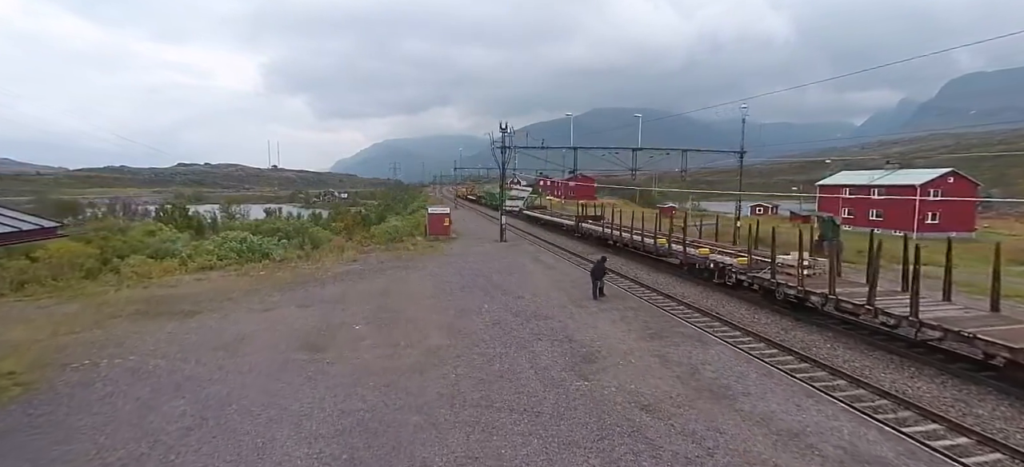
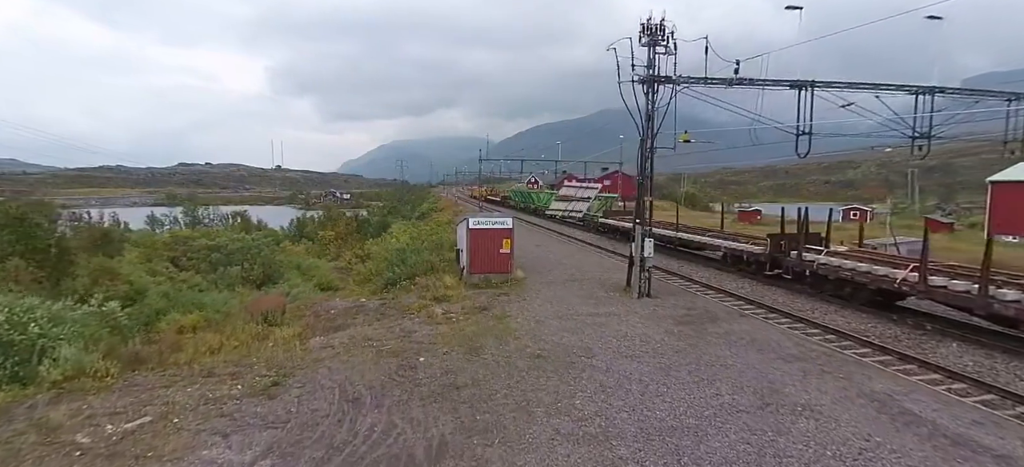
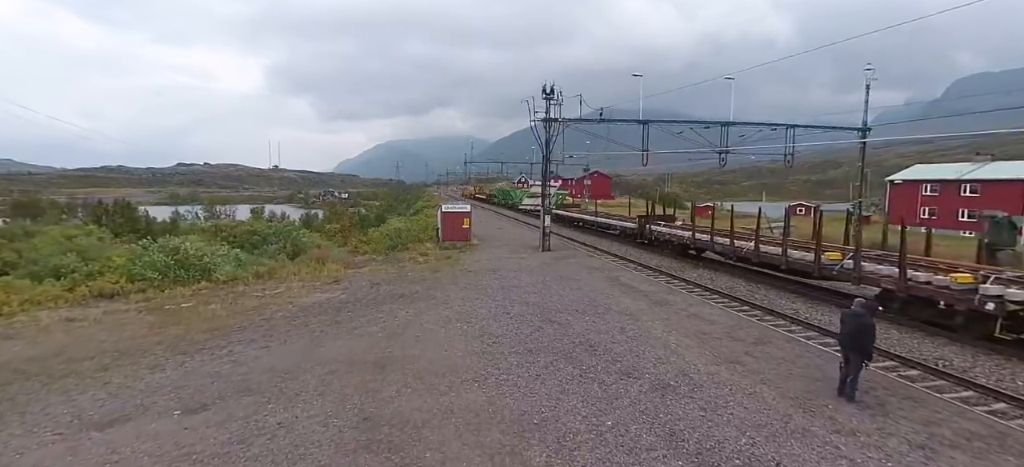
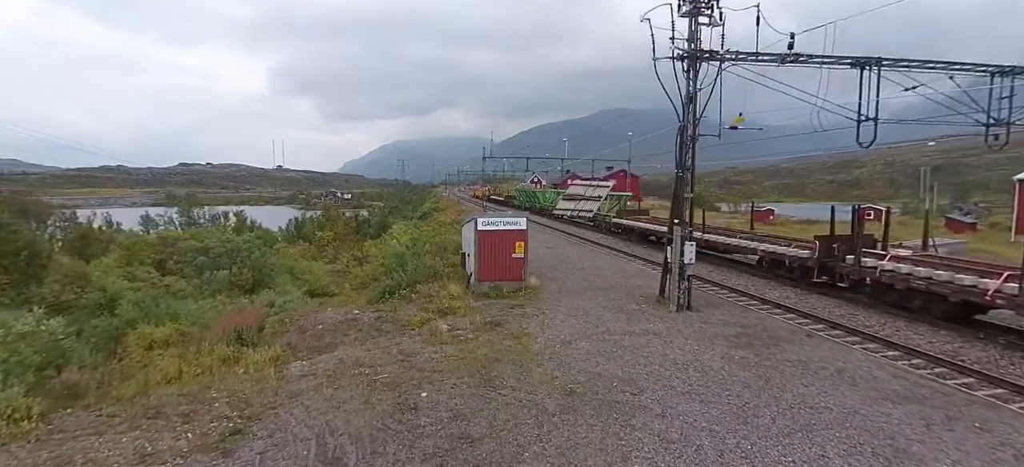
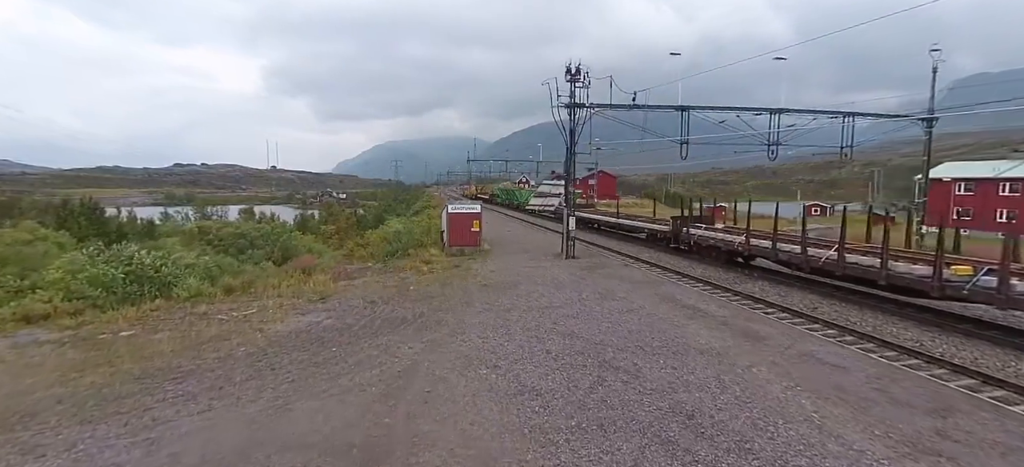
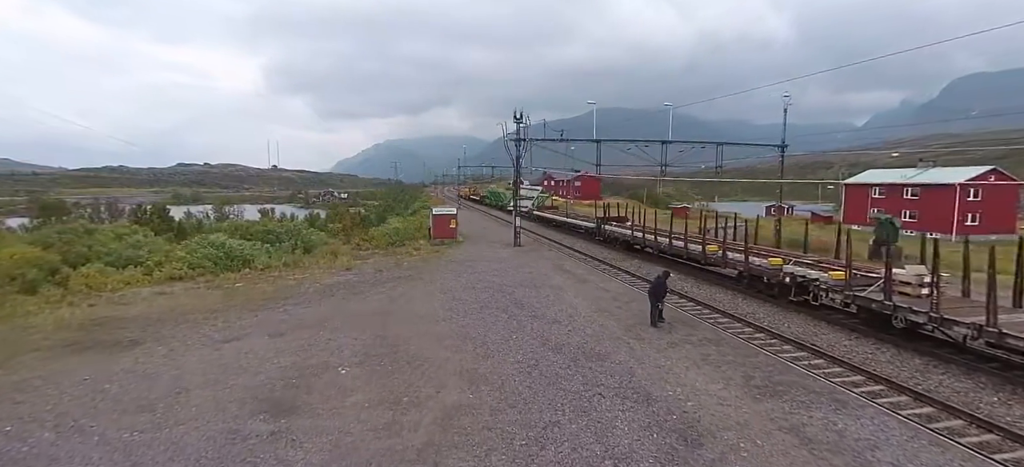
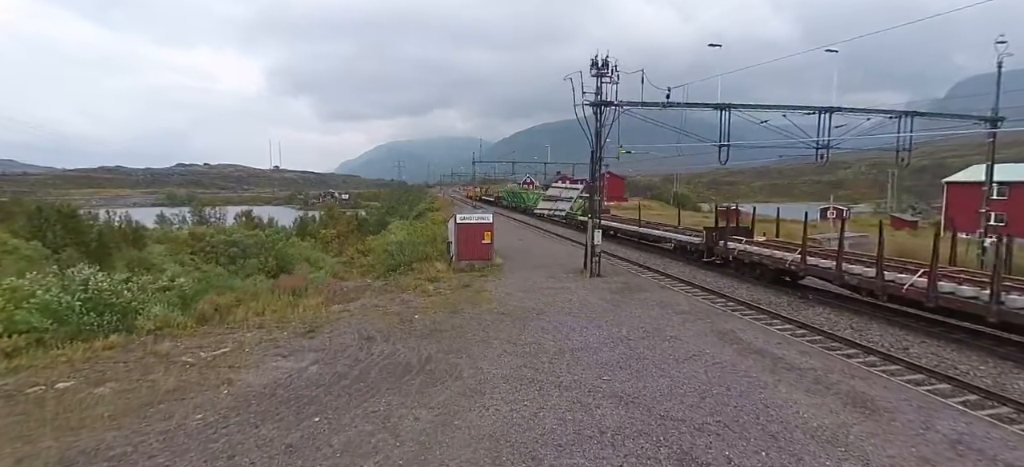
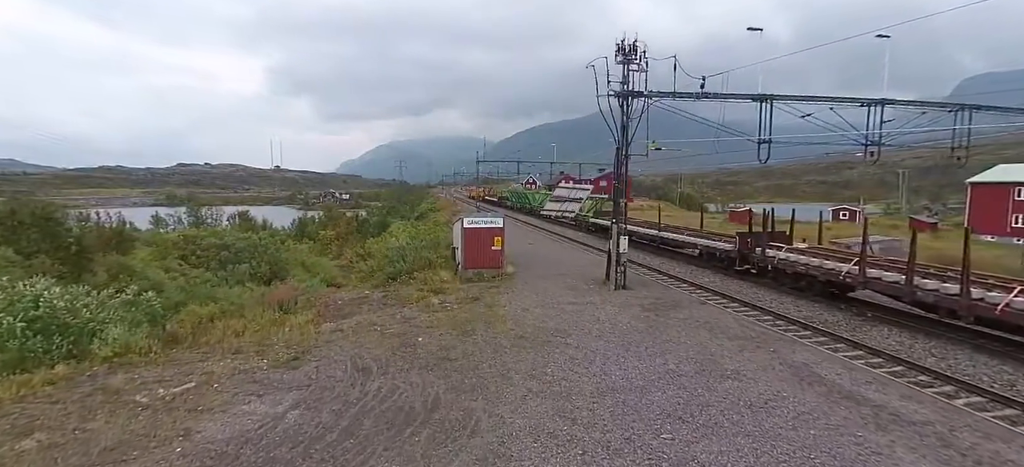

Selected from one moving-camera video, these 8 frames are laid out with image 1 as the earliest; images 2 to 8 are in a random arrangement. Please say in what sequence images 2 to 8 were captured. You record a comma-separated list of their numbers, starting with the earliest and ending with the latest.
6, 3, 5, 7, 8, 2, 4
